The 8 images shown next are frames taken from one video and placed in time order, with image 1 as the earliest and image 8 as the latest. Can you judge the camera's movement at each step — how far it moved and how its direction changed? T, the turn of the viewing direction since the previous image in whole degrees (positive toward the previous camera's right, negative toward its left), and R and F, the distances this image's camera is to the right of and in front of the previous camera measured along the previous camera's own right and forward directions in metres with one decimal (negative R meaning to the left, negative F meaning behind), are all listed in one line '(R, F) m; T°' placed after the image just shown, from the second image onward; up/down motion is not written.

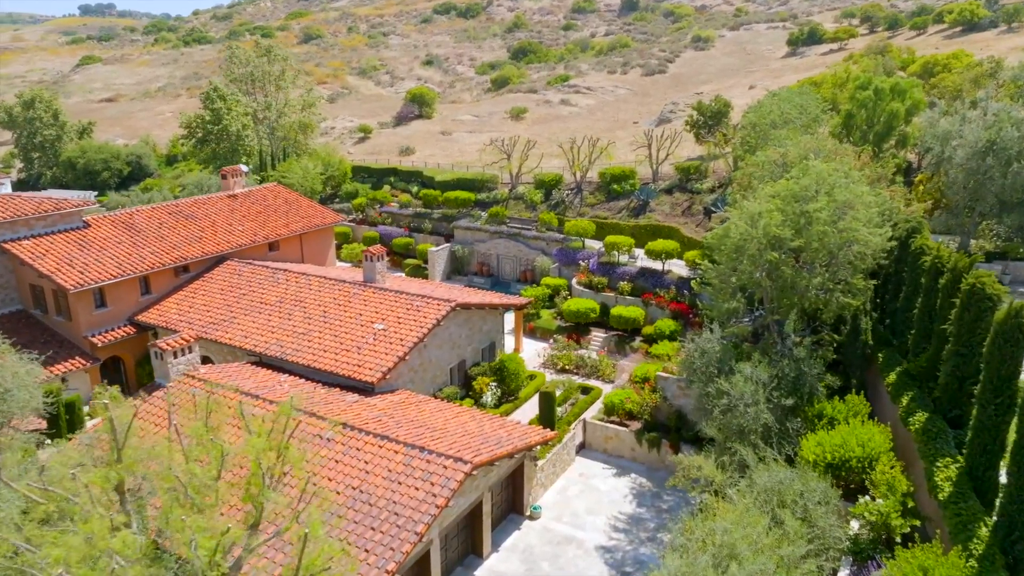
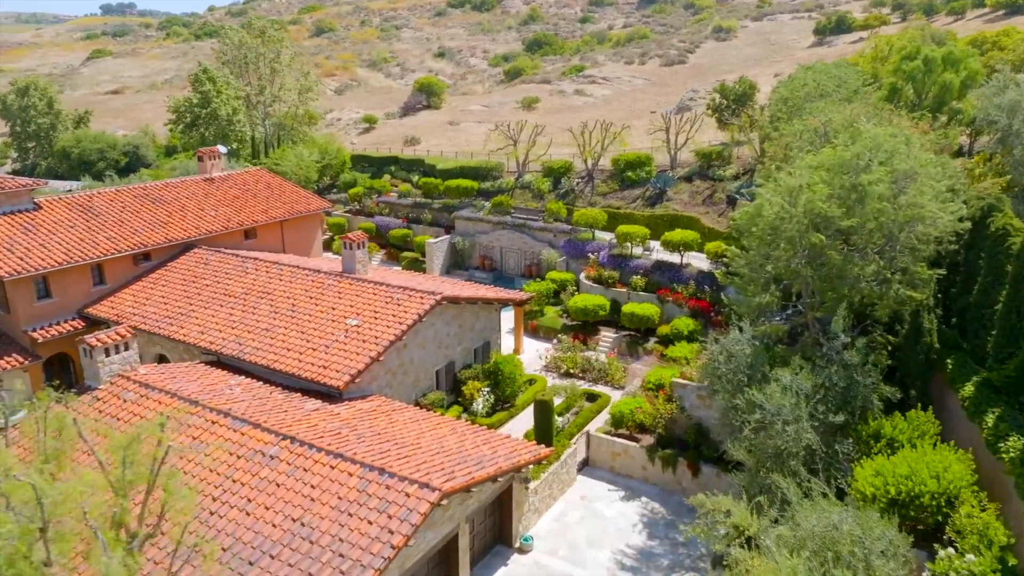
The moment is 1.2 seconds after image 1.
(+0.8, +3.6) m; -1°
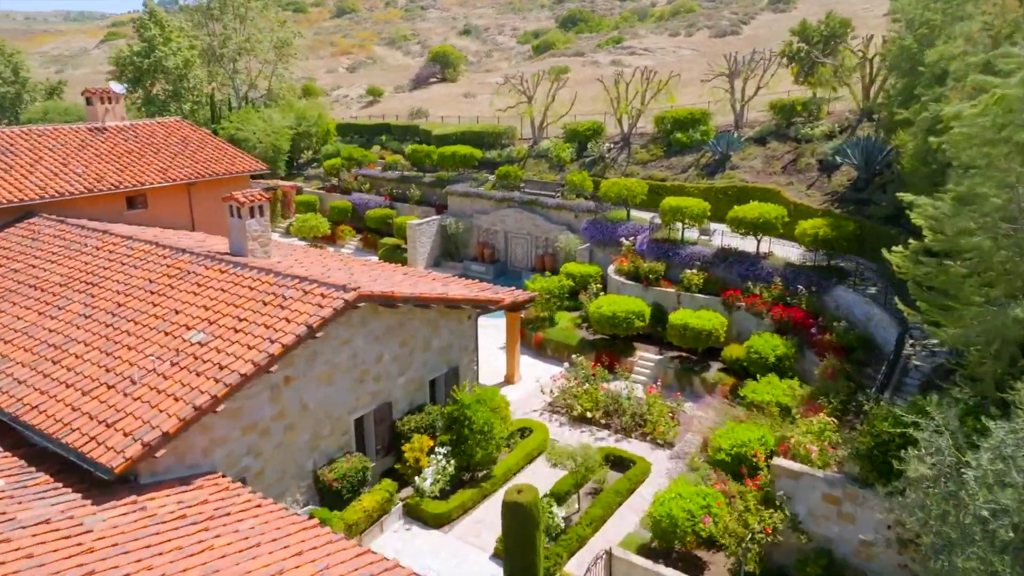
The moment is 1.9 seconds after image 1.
(+1.3, +10.3) m; -3°
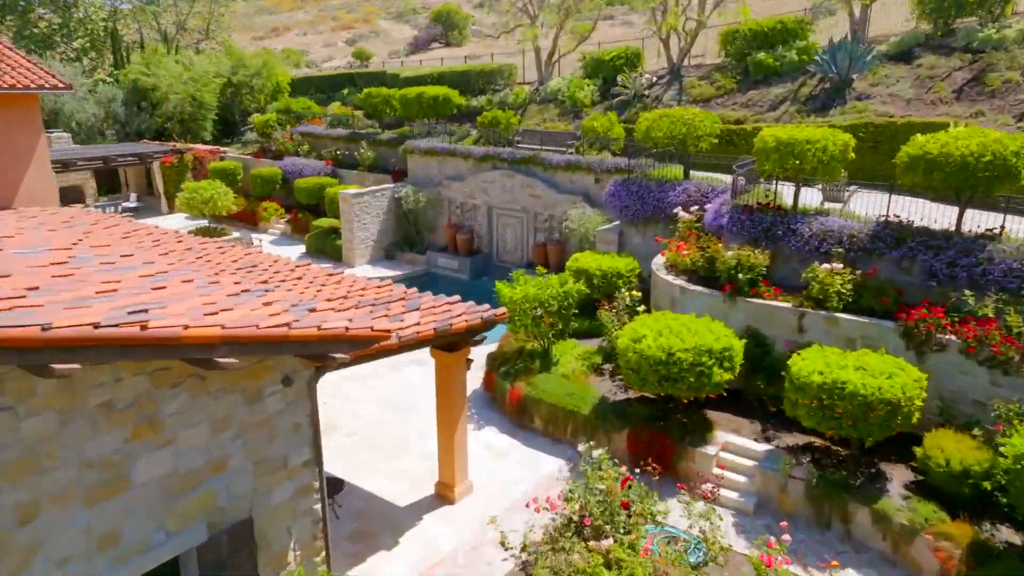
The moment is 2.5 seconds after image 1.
(+1.2, +11.3) m; -2°
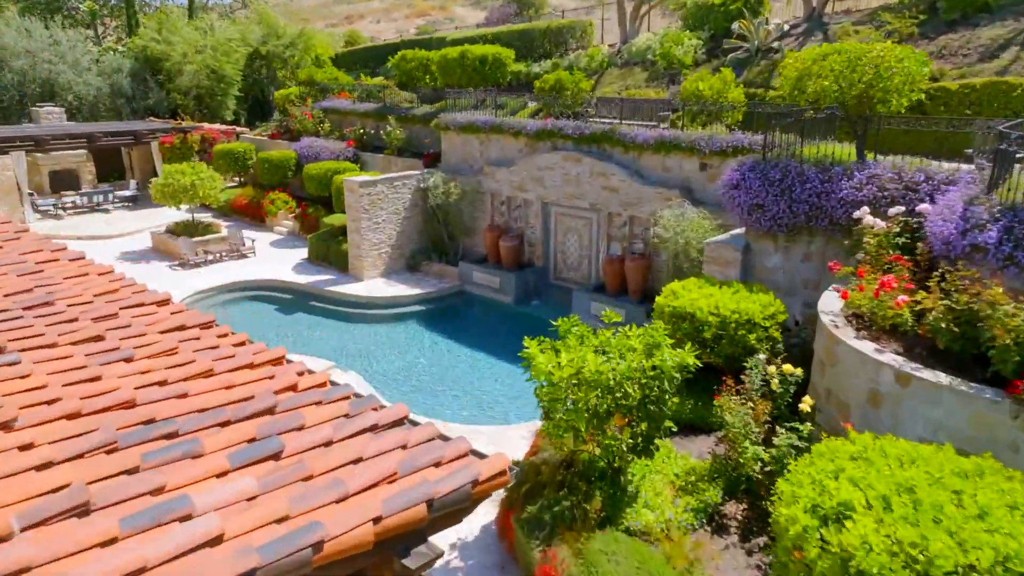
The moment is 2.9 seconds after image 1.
(+0.3, +6.0) m; -6°
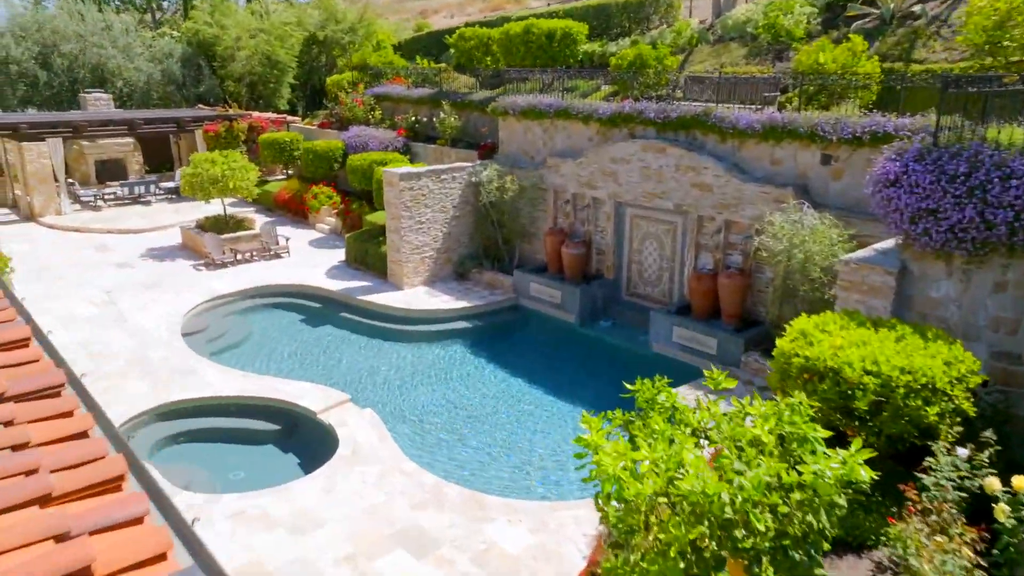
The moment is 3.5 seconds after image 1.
(+0.1, +2.5) m; -6°
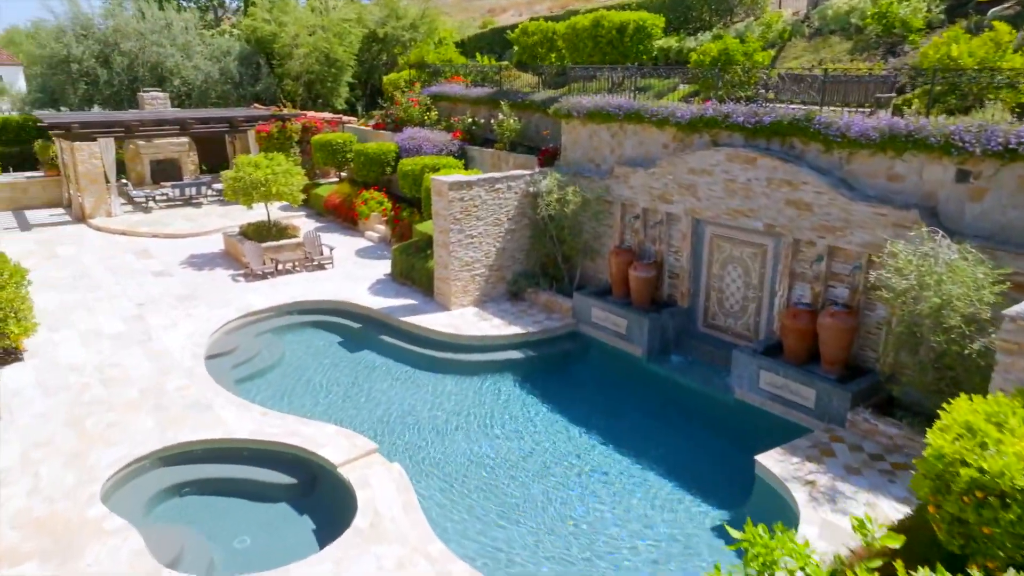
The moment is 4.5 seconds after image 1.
(0.0, +1.5) m; -5°
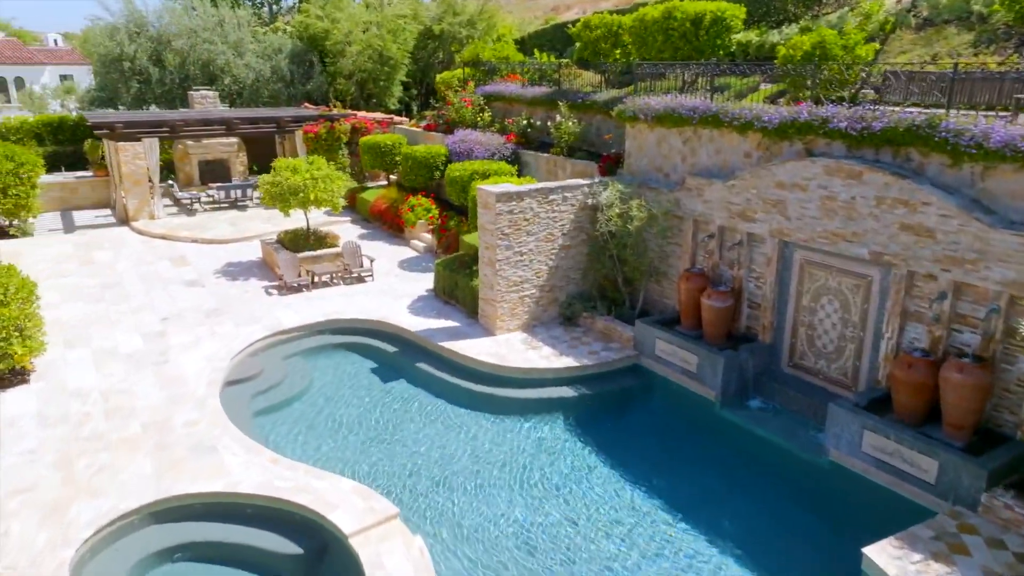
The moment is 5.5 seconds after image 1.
(0.0, +1.4) m; -5°
